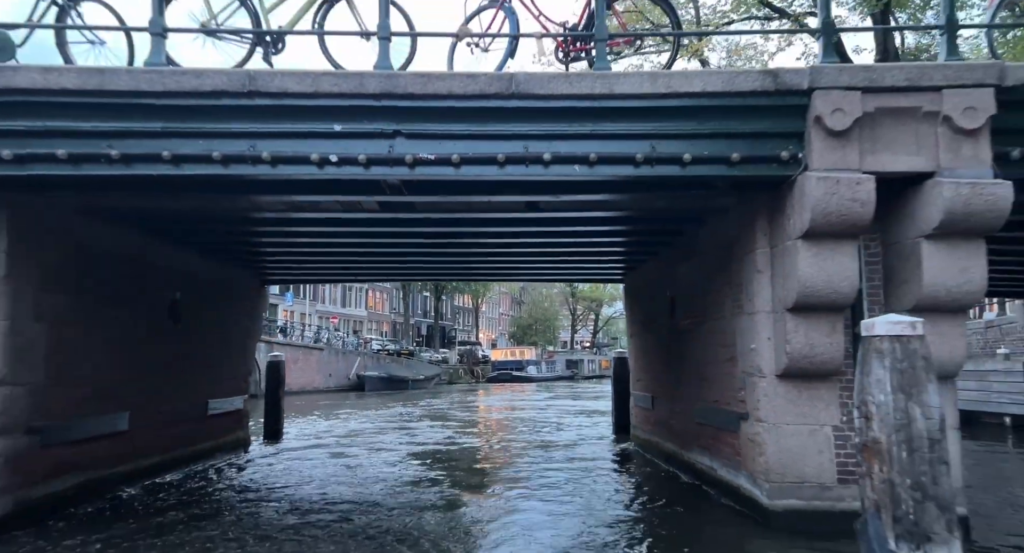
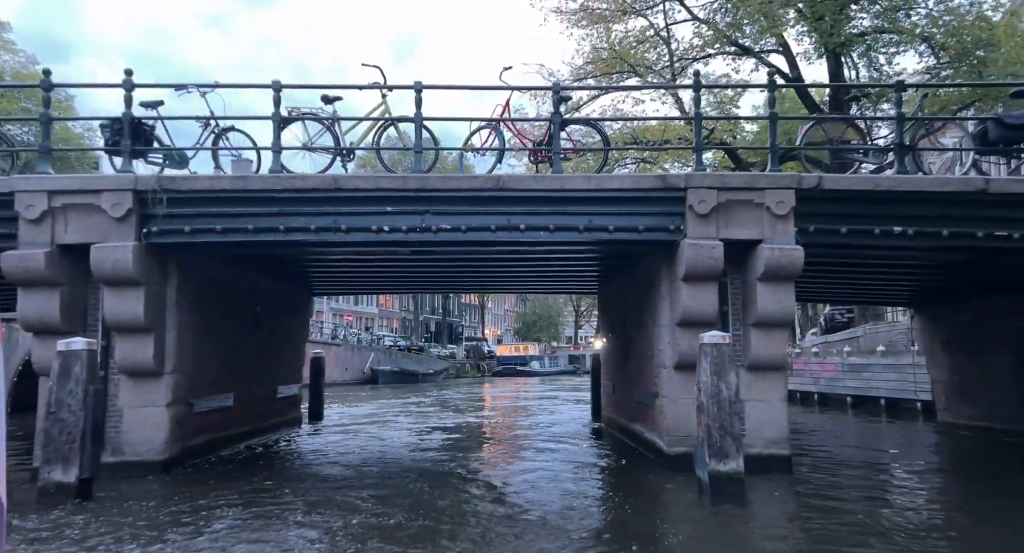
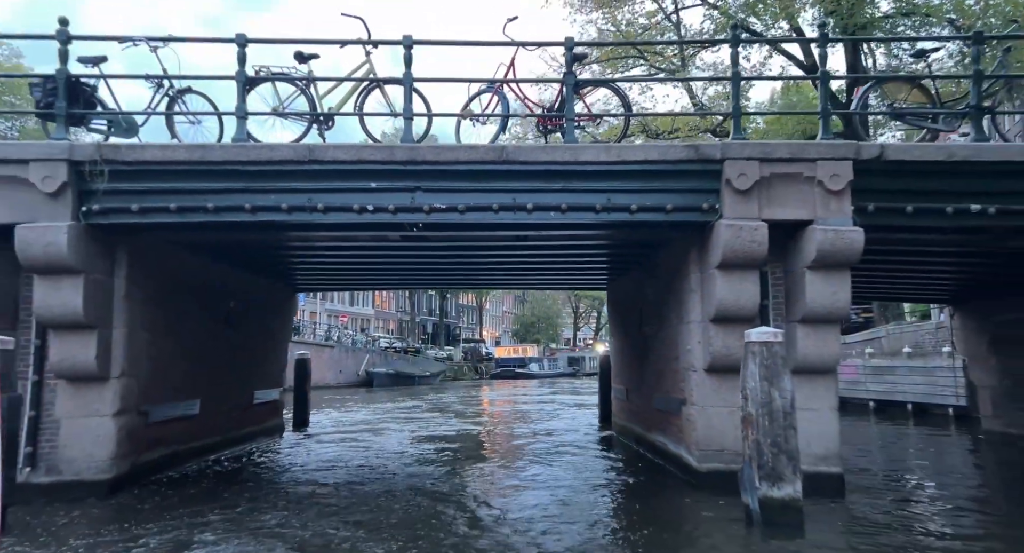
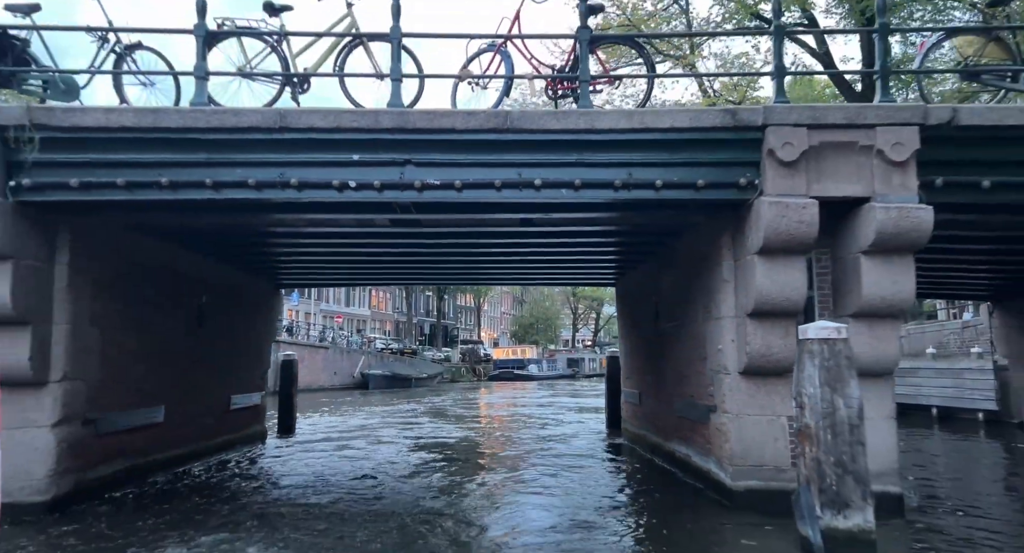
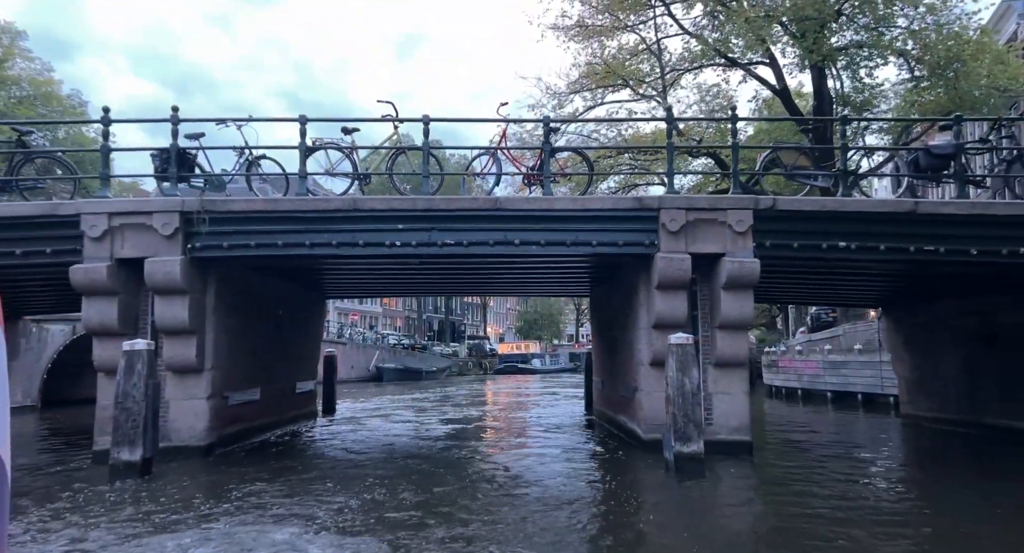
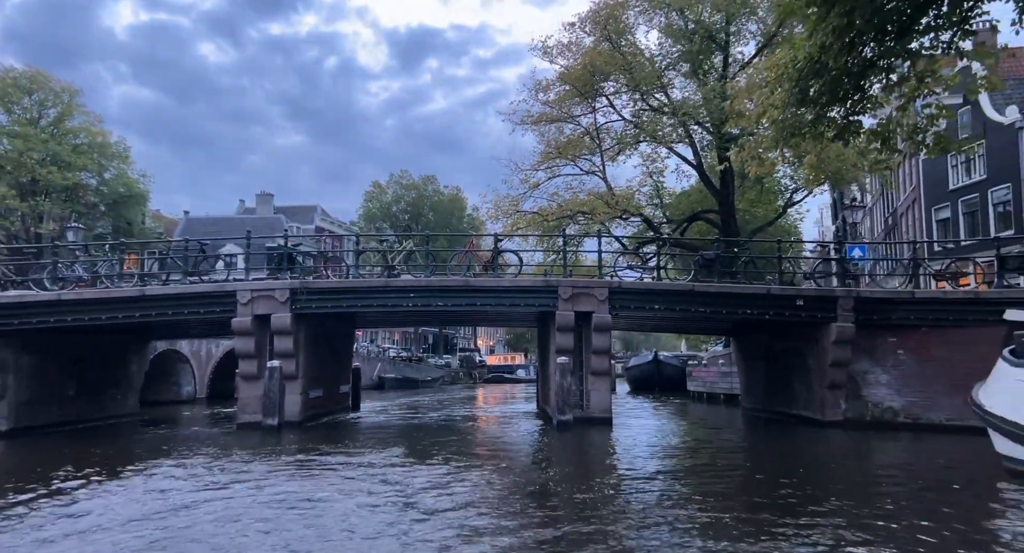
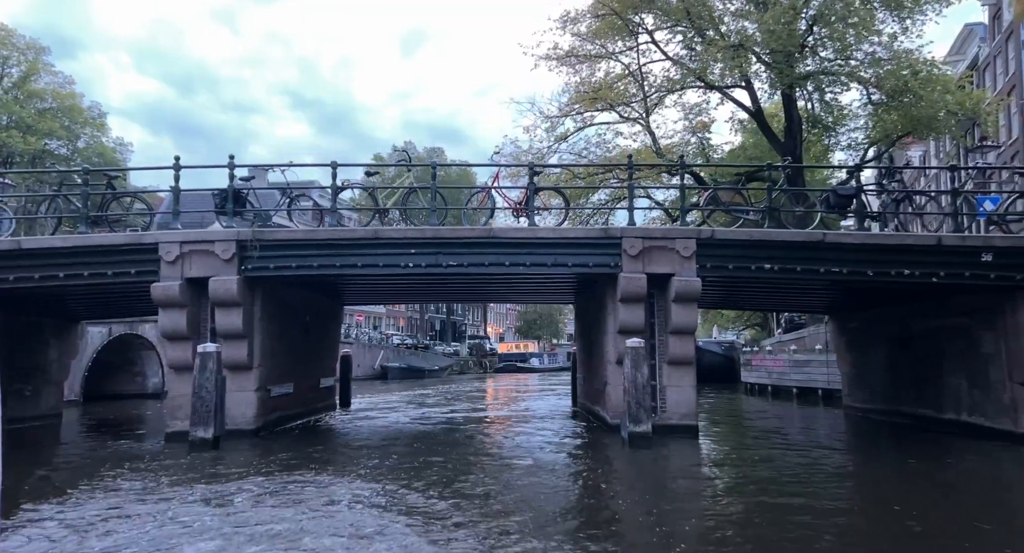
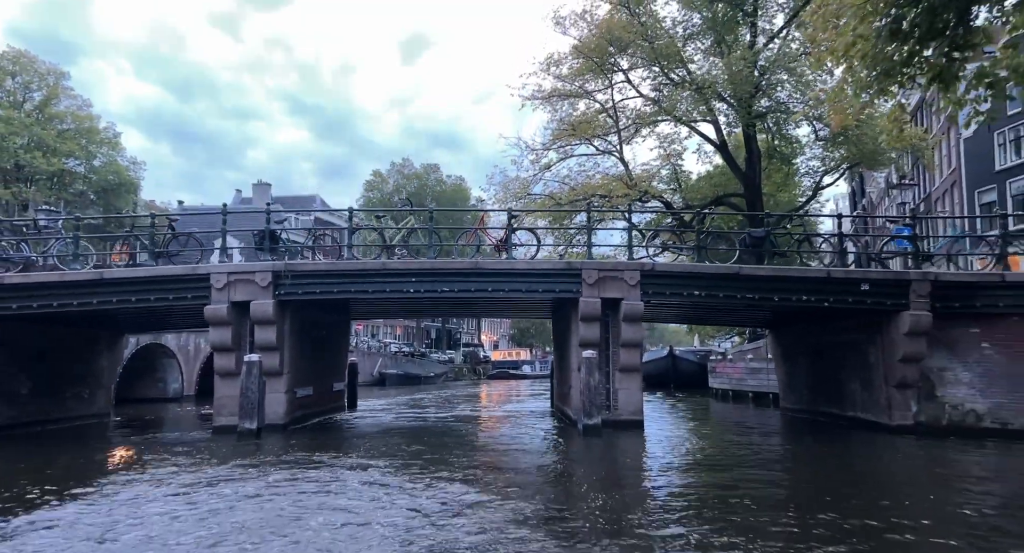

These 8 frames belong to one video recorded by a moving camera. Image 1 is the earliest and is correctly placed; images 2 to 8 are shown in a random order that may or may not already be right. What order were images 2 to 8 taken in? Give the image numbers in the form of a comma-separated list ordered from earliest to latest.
4, 3, 2, 5, 7, 8, 6
